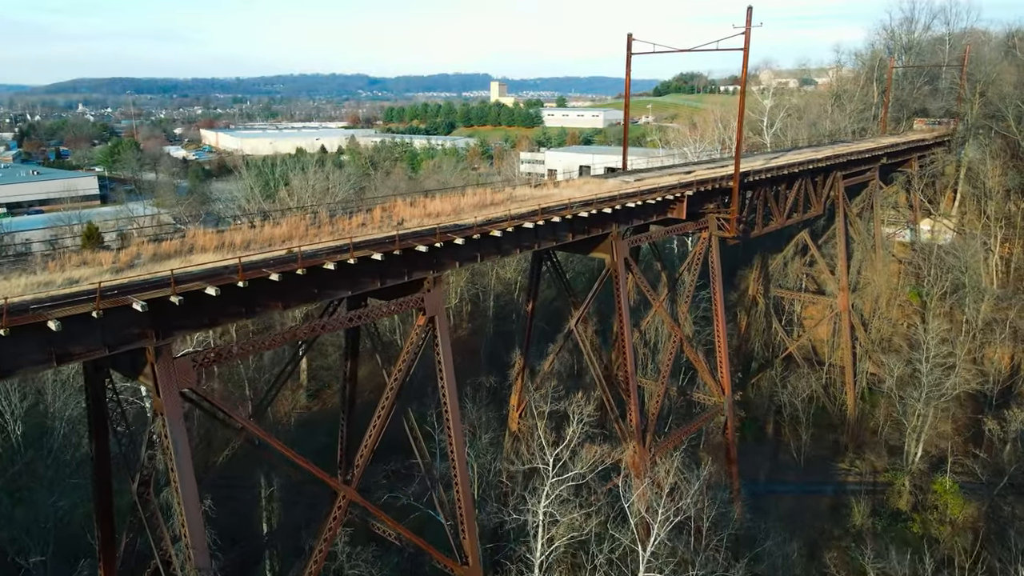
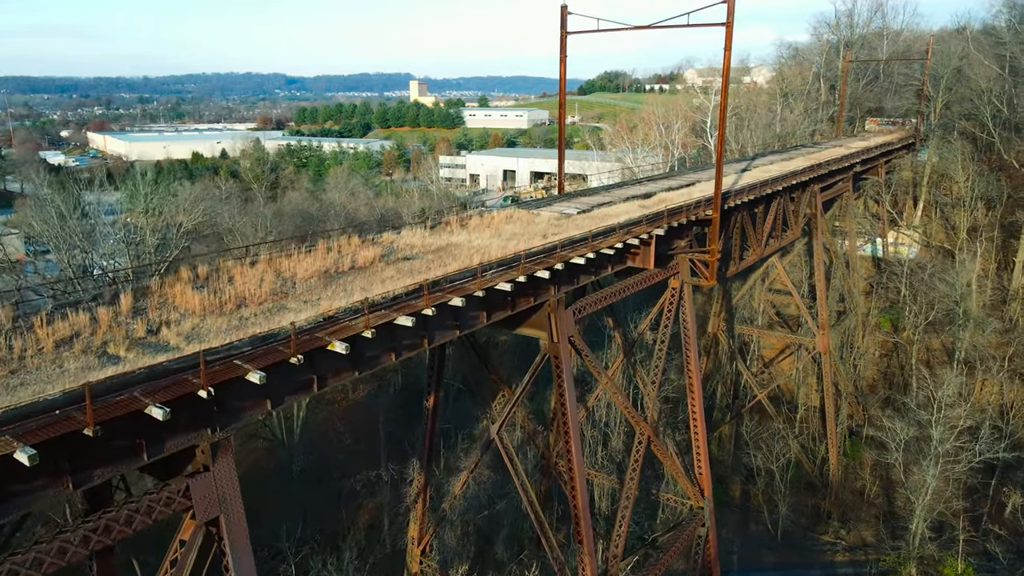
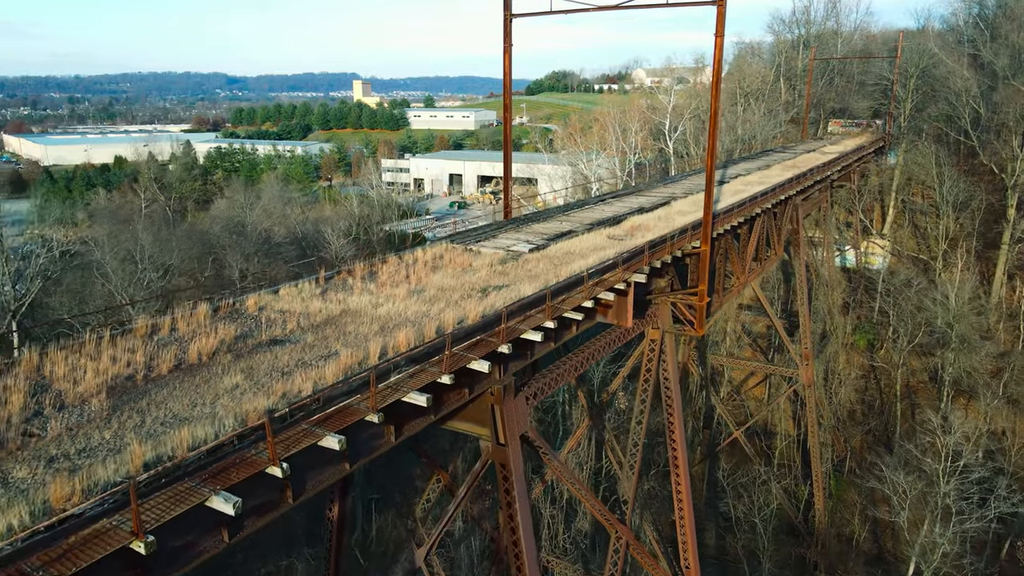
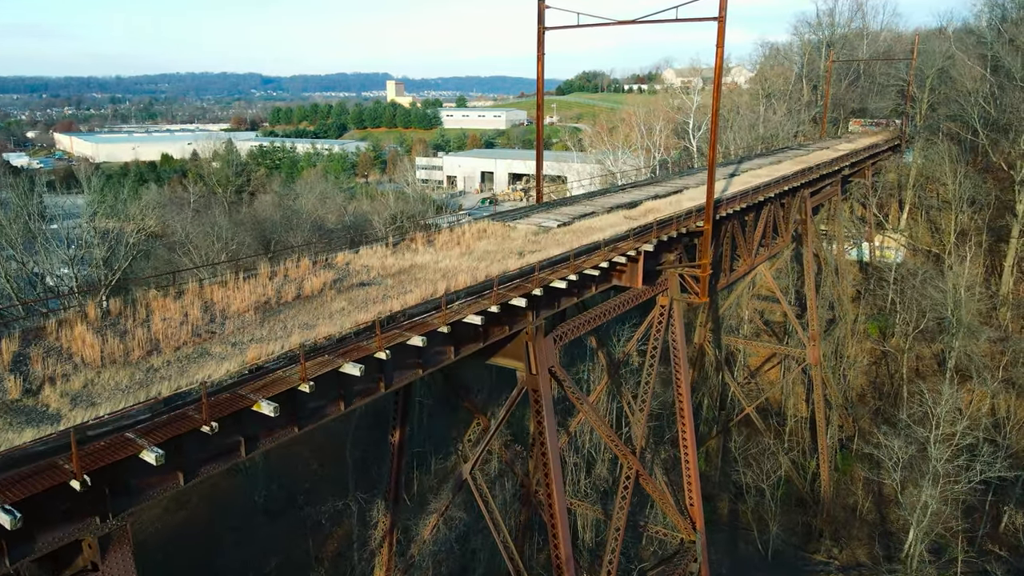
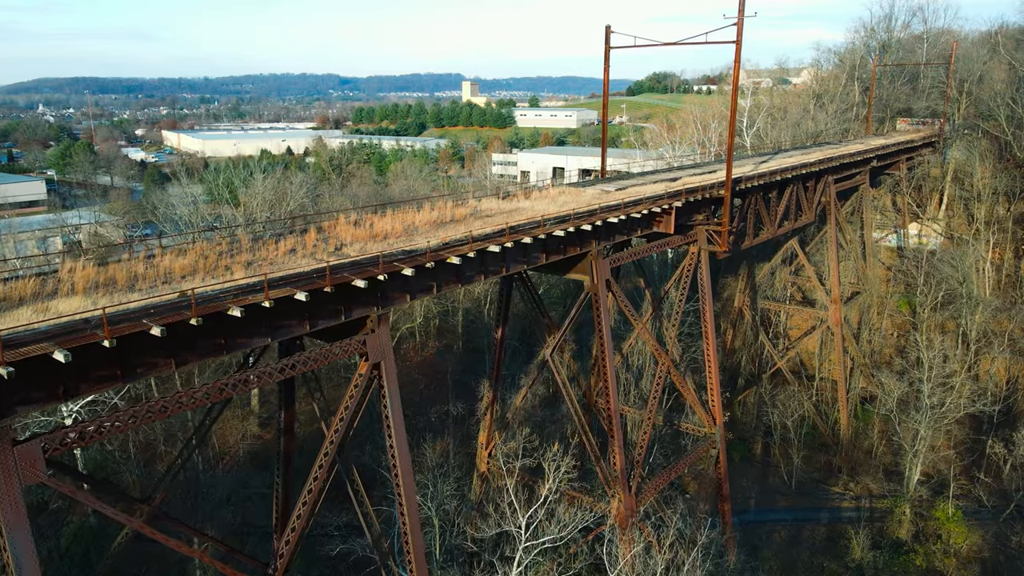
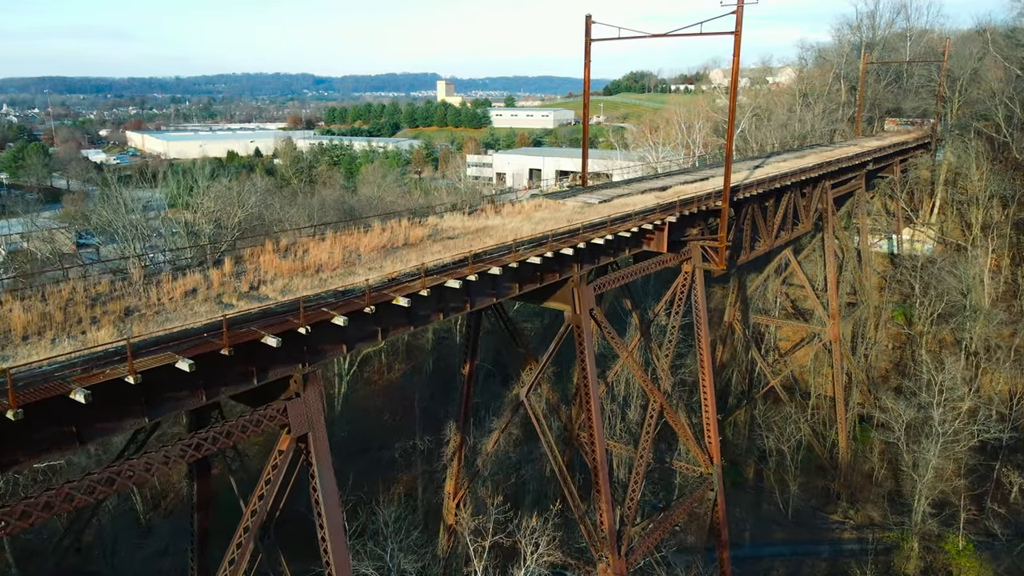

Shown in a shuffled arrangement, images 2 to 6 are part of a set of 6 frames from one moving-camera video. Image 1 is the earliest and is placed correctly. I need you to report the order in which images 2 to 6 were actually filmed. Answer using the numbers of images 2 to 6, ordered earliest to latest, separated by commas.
5, 6, 2, 4, 3
